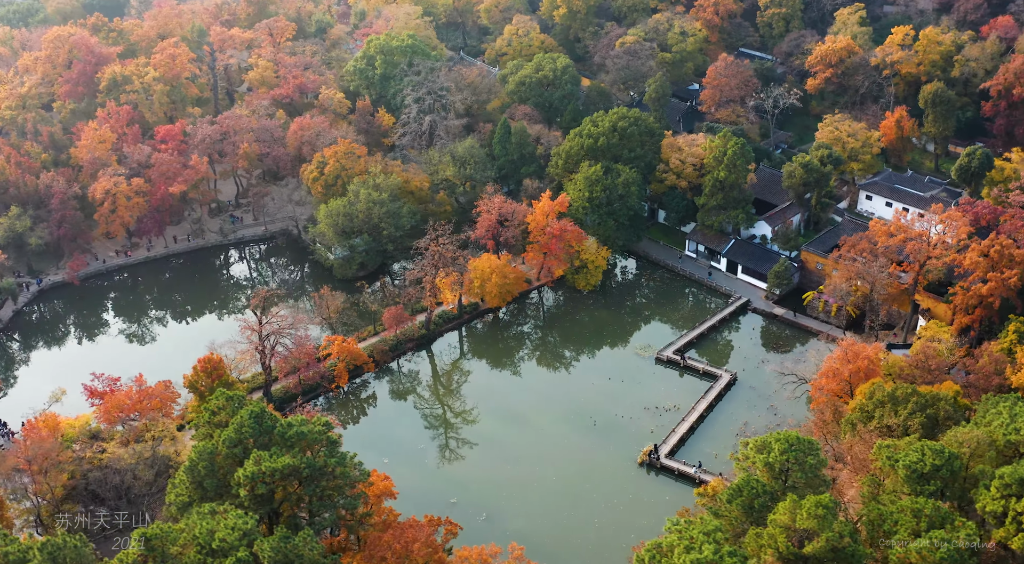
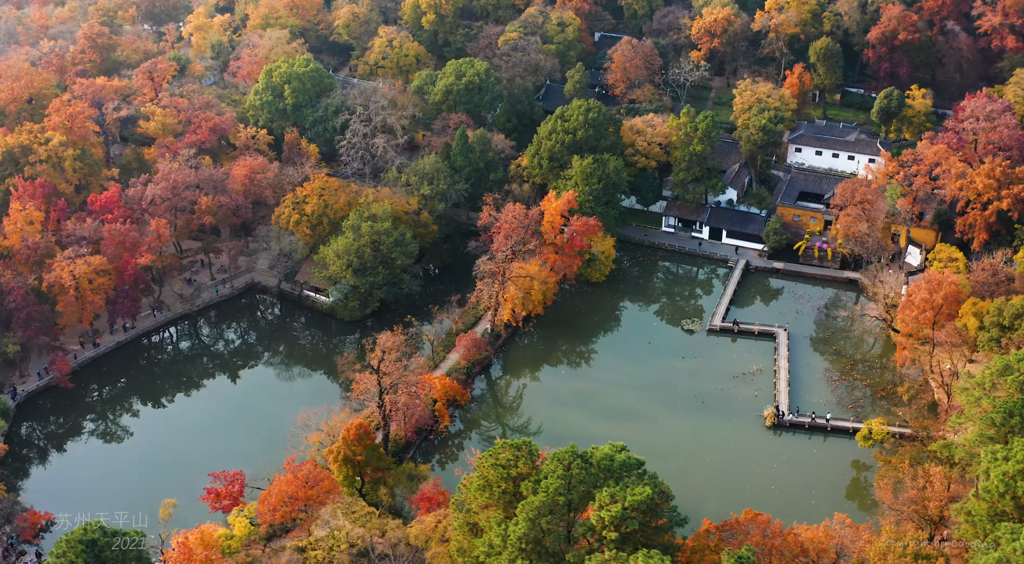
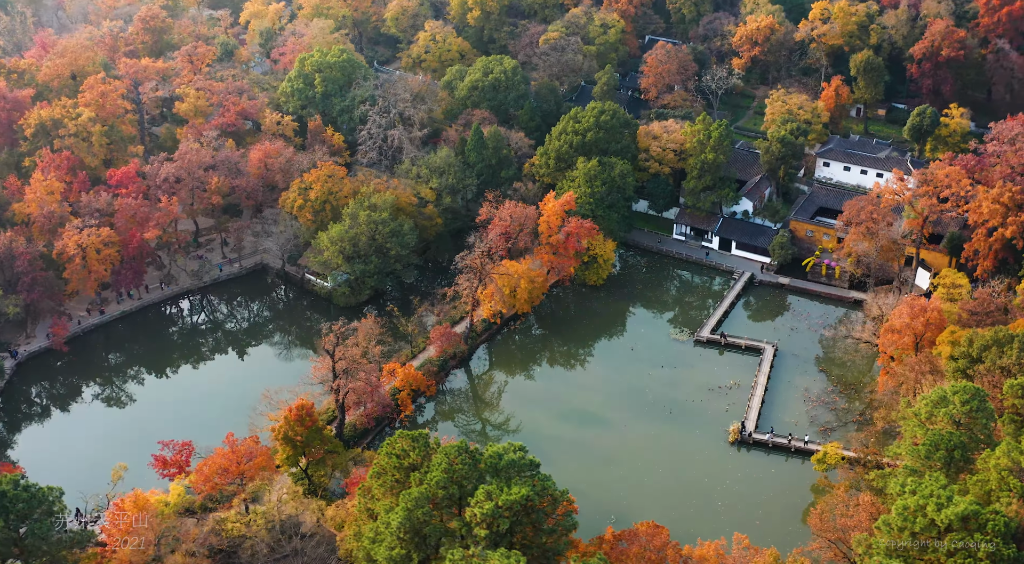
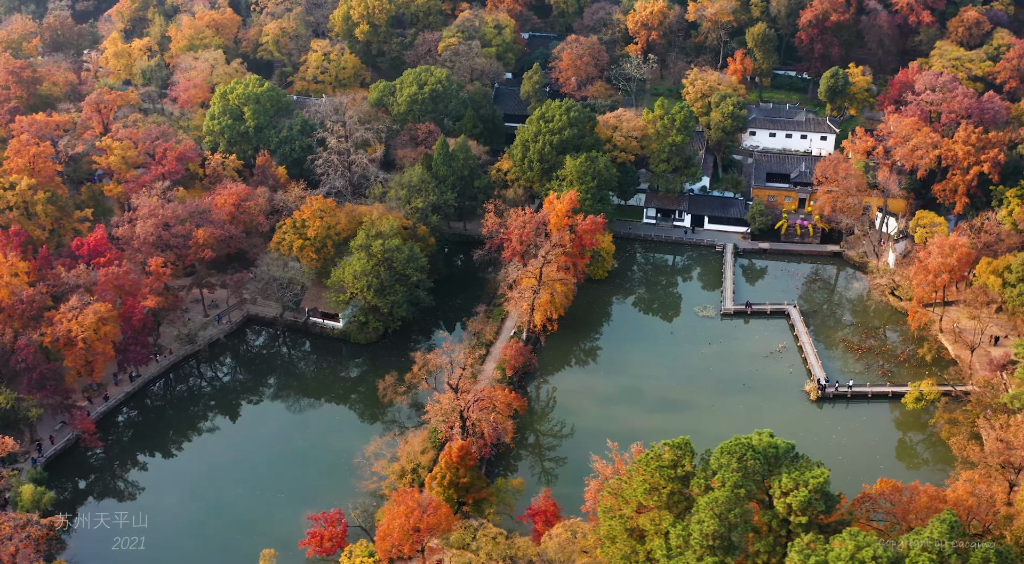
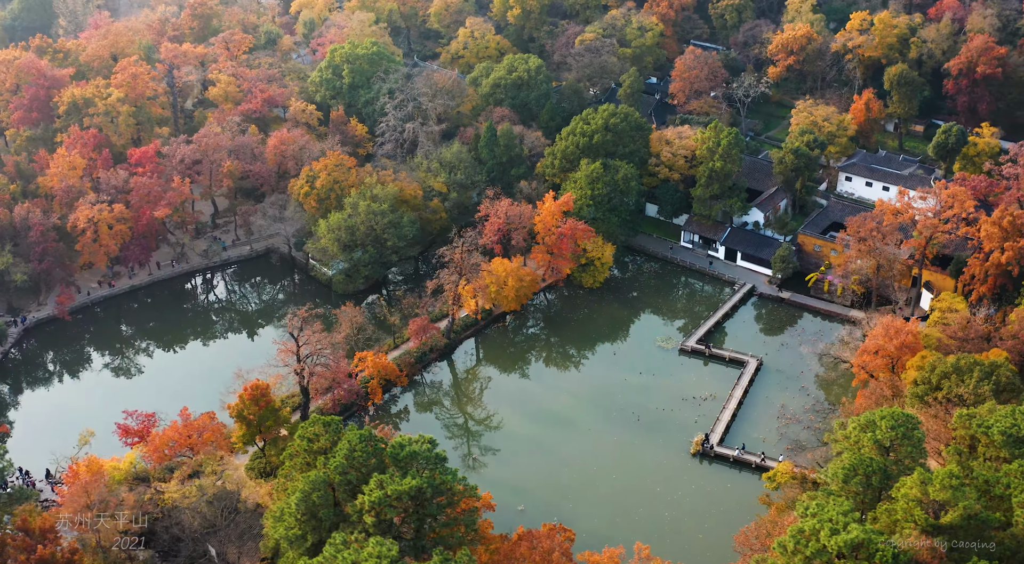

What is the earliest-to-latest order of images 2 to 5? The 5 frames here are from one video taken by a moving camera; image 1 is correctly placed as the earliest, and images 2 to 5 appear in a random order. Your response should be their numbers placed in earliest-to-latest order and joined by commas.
5, 3, 2, 4
